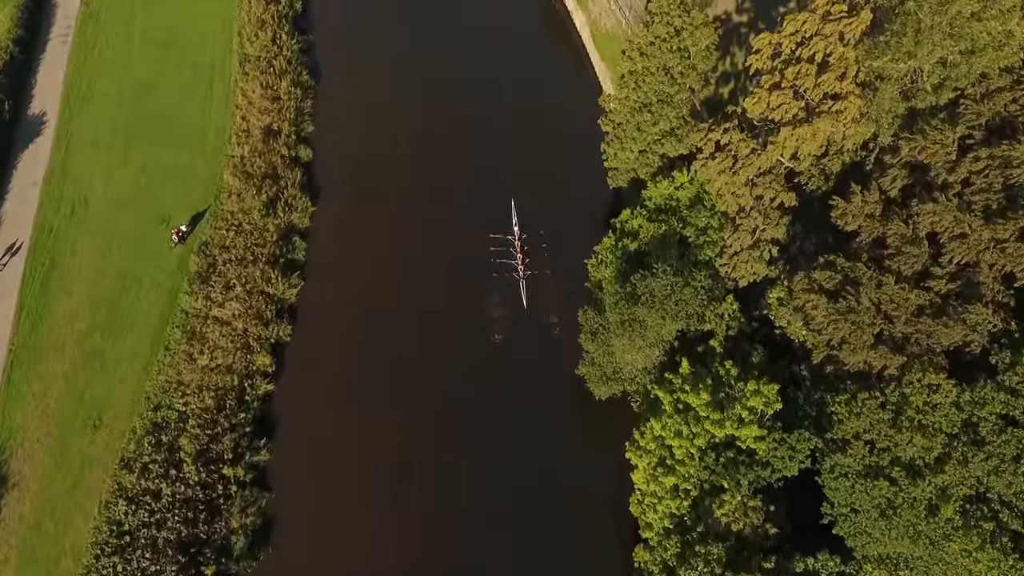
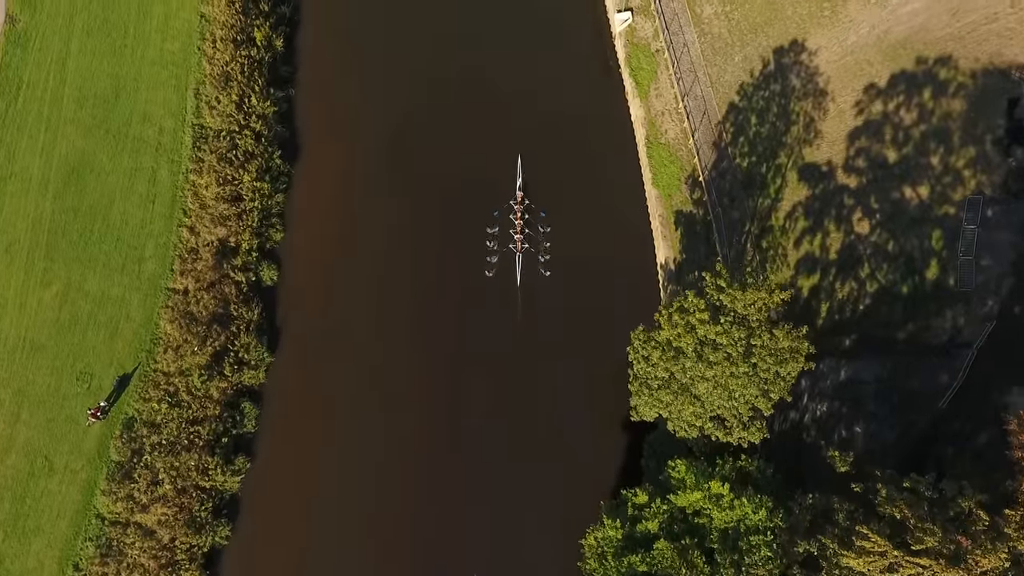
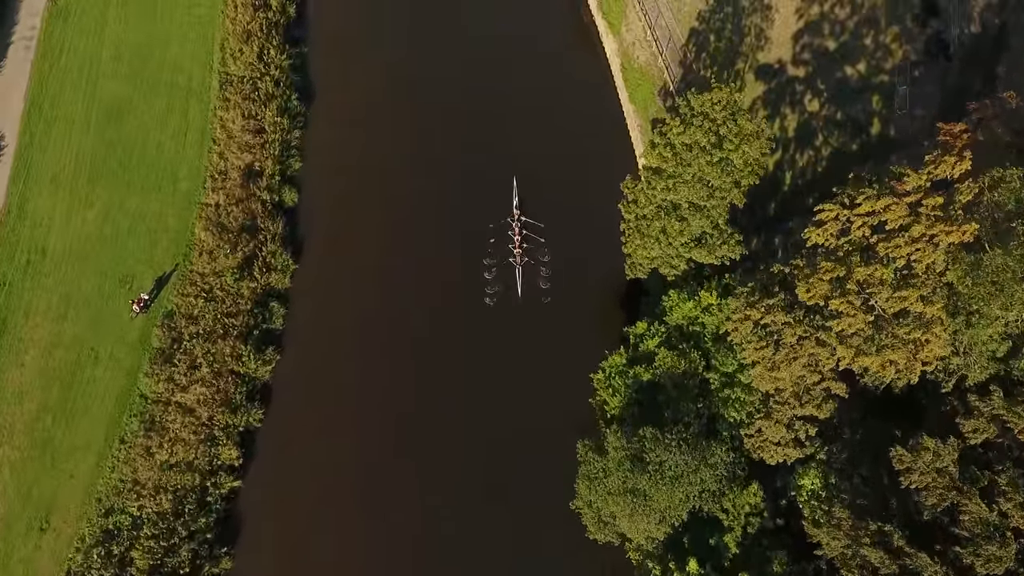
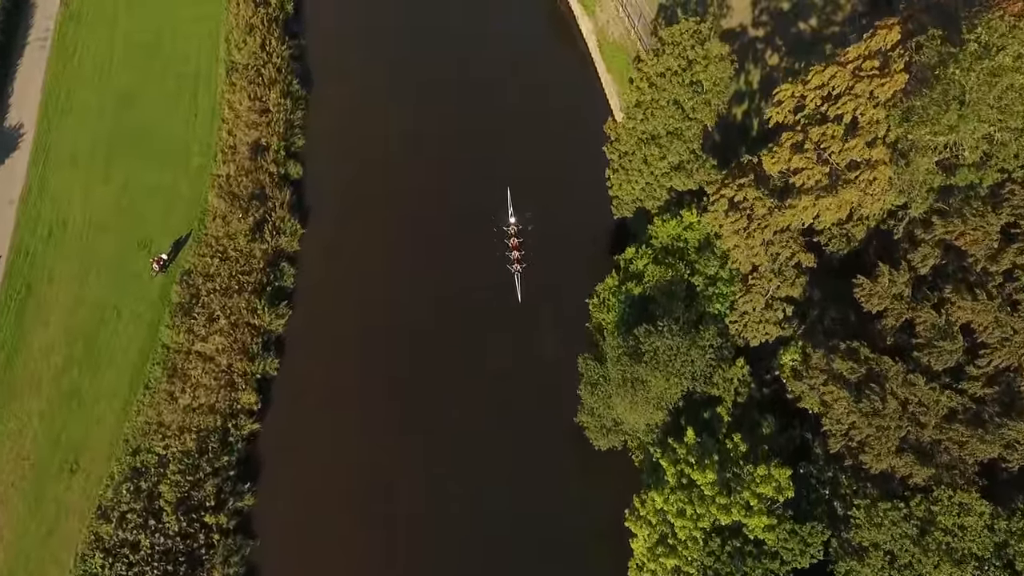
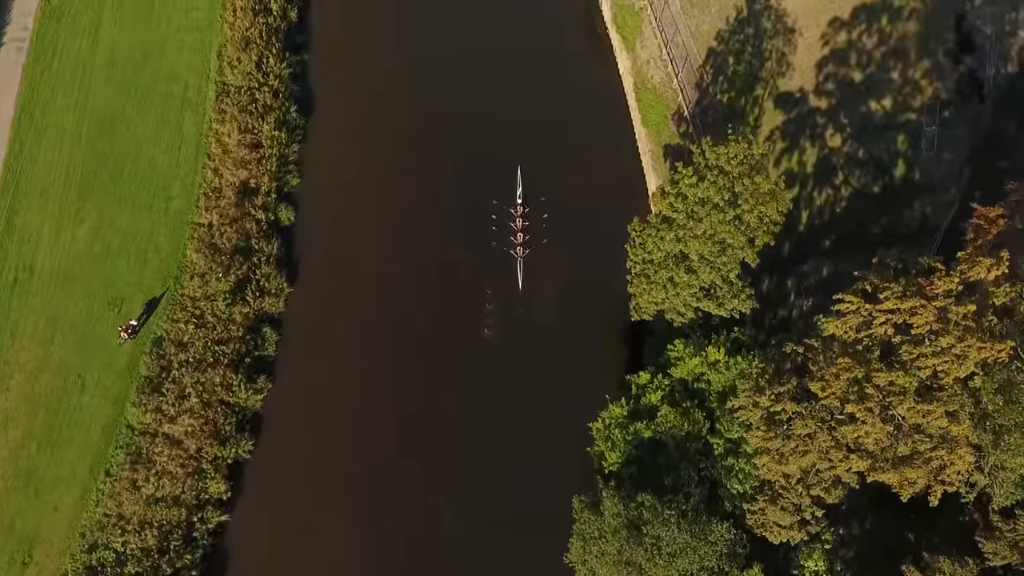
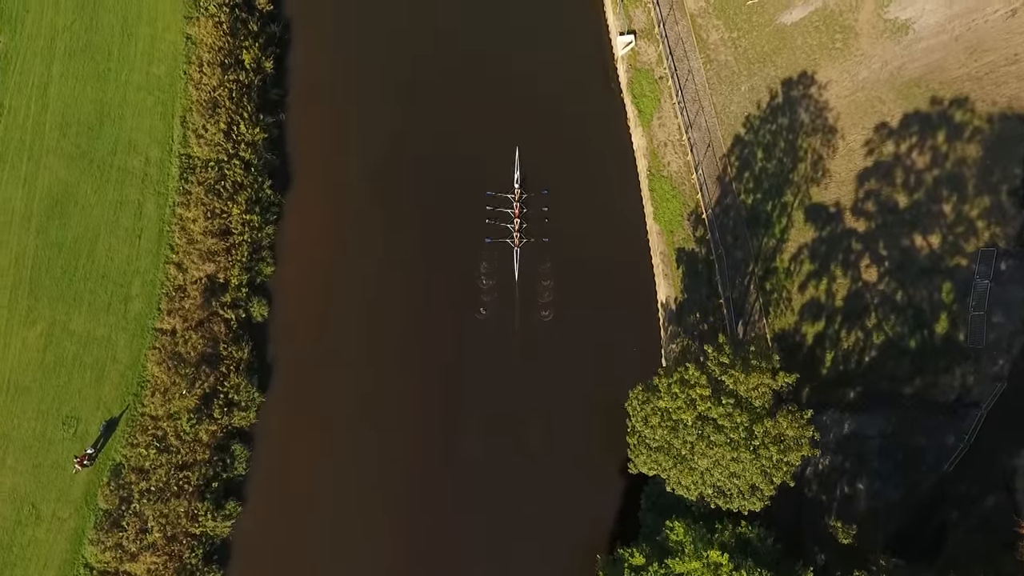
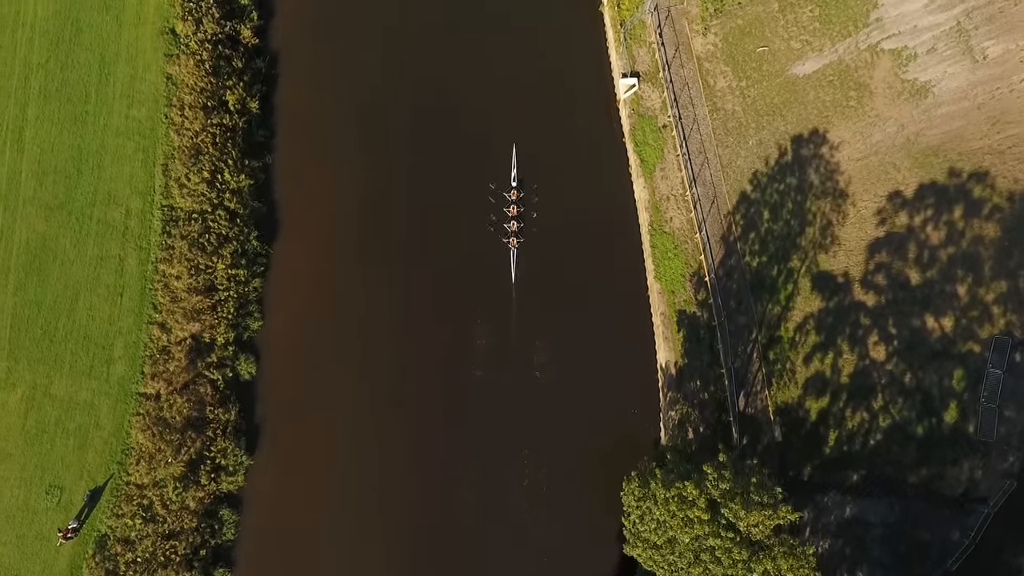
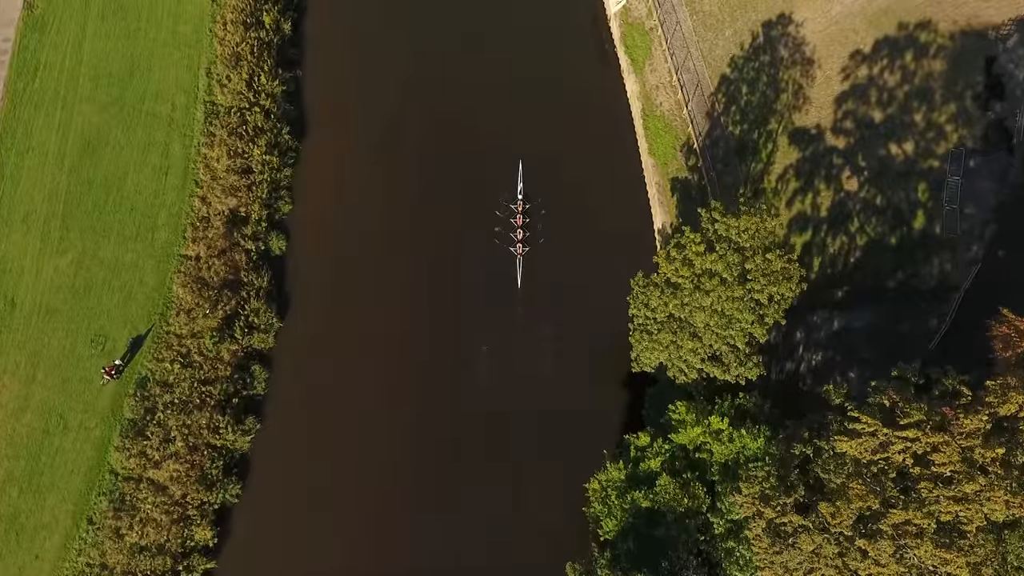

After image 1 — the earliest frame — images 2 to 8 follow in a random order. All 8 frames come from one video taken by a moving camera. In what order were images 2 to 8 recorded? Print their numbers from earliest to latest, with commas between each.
4, 3, 5, 8, 2, 6, 7
